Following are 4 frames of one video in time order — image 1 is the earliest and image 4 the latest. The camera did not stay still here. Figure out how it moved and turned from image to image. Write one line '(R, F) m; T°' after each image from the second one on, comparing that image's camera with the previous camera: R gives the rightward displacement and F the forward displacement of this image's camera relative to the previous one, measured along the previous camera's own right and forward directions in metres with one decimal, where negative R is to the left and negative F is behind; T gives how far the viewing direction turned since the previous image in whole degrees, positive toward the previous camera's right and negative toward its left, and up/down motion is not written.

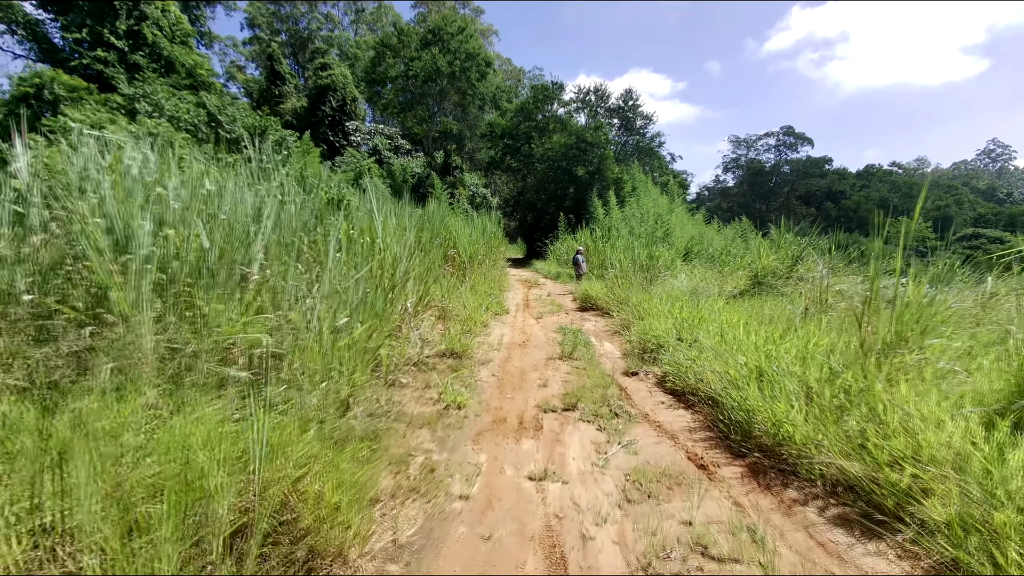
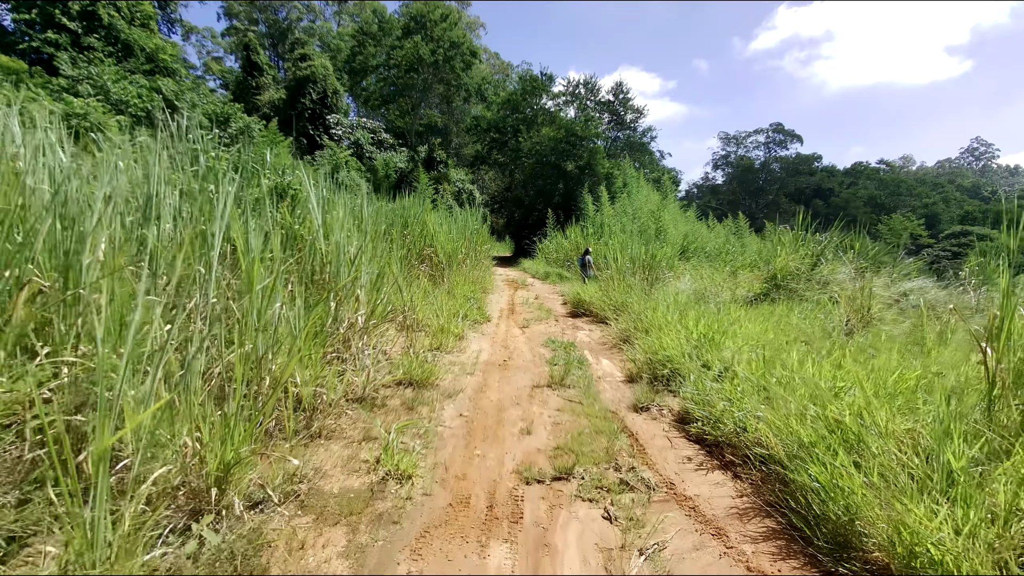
(+0.1, +1.0) m; +1°
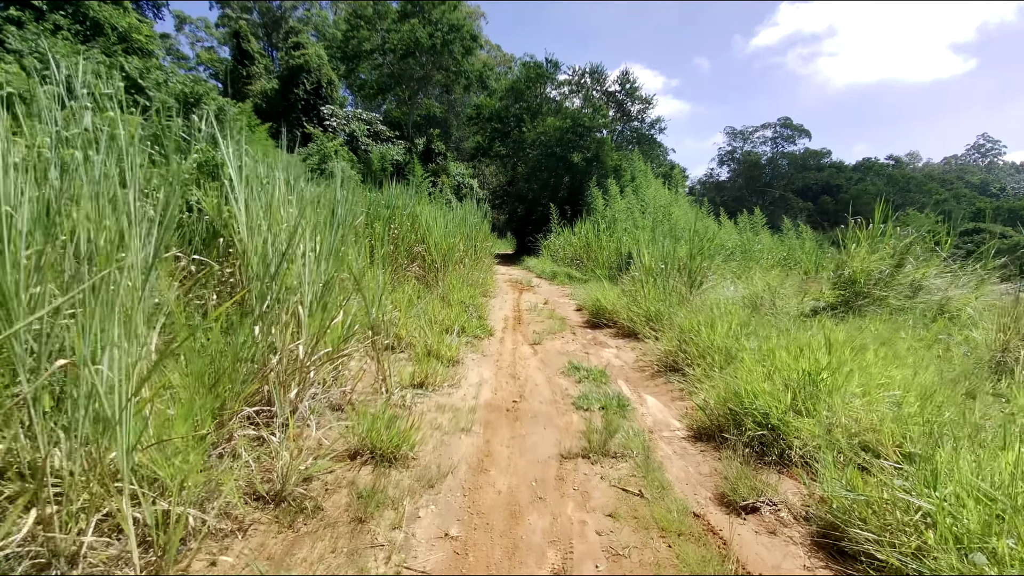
(-0.1, +1.3) m; 0°
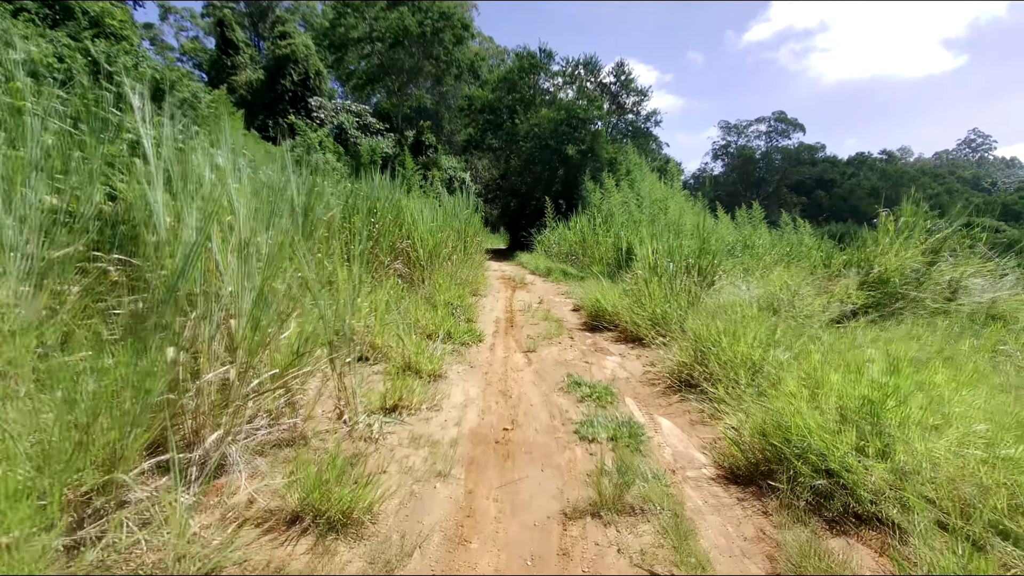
(0.0, +0.6) m; +1°
